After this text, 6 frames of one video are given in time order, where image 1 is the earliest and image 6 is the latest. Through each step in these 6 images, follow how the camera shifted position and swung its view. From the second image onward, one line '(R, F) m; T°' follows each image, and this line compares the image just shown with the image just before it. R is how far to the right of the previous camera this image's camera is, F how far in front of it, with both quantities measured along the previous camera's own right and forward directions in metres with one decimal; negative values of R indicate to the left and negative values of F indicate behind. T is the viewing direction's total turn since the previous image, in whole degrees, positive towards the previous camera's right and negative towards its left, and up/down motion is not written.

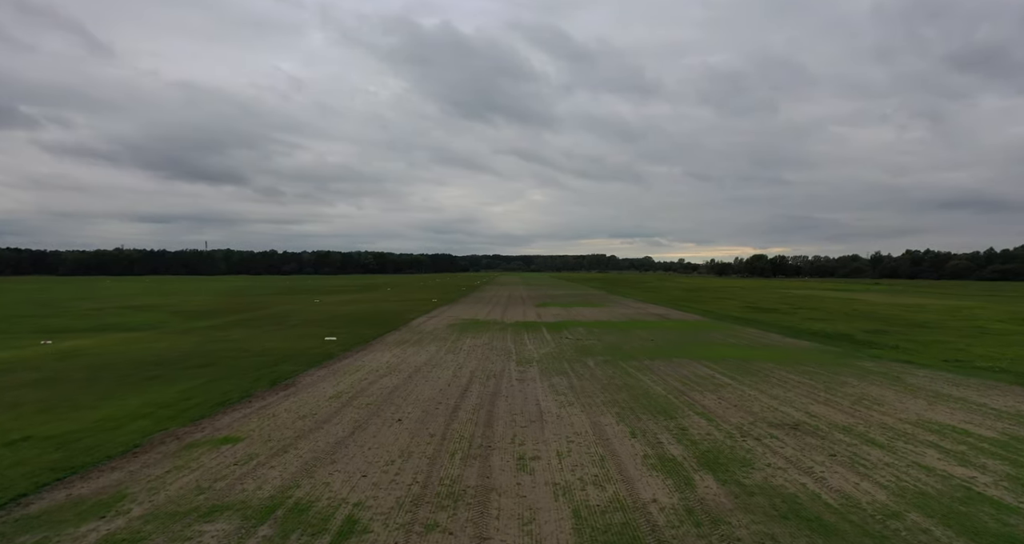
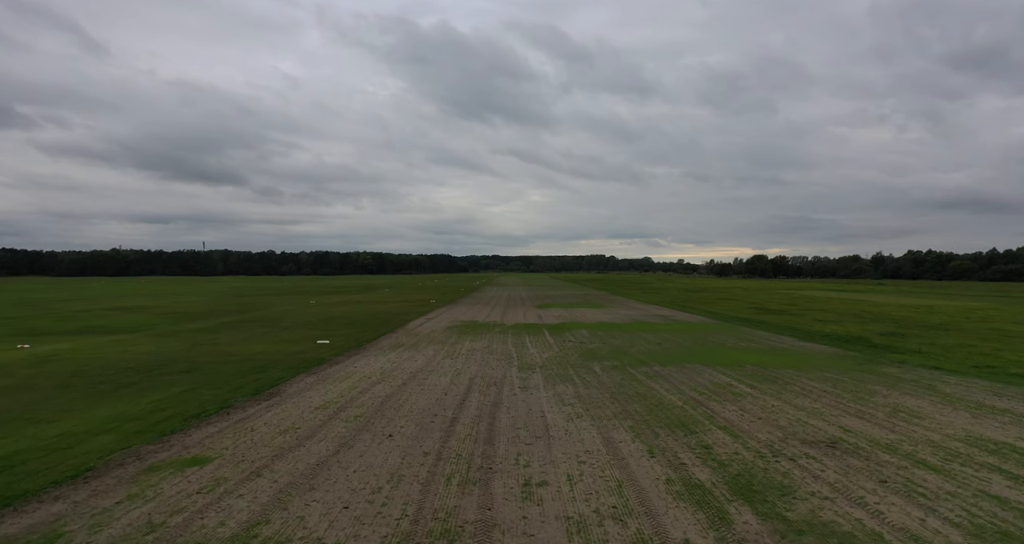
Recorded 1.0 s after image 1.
(-0.1, +0.8) m; 0°
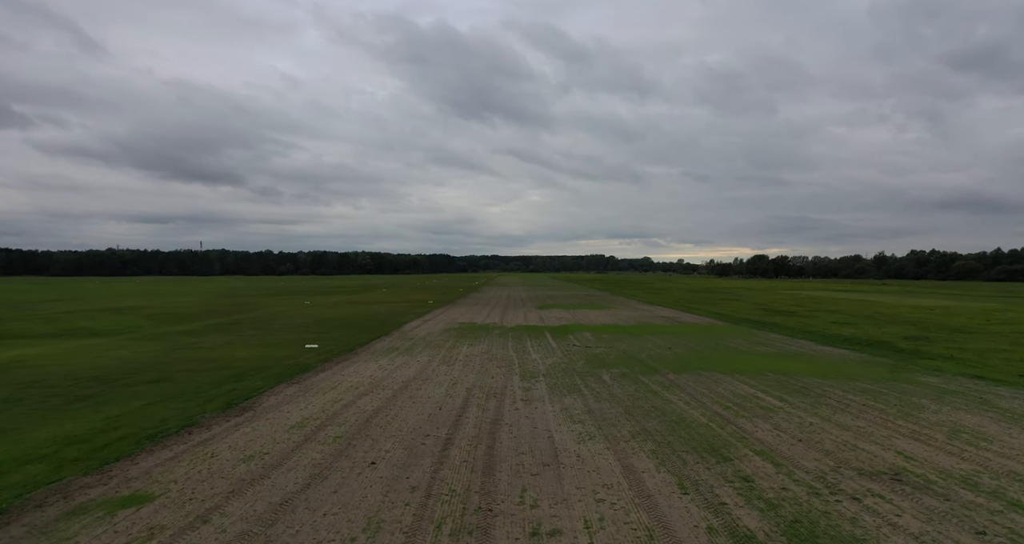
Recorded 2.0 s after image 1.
(0.0, +1.1) m; 0°
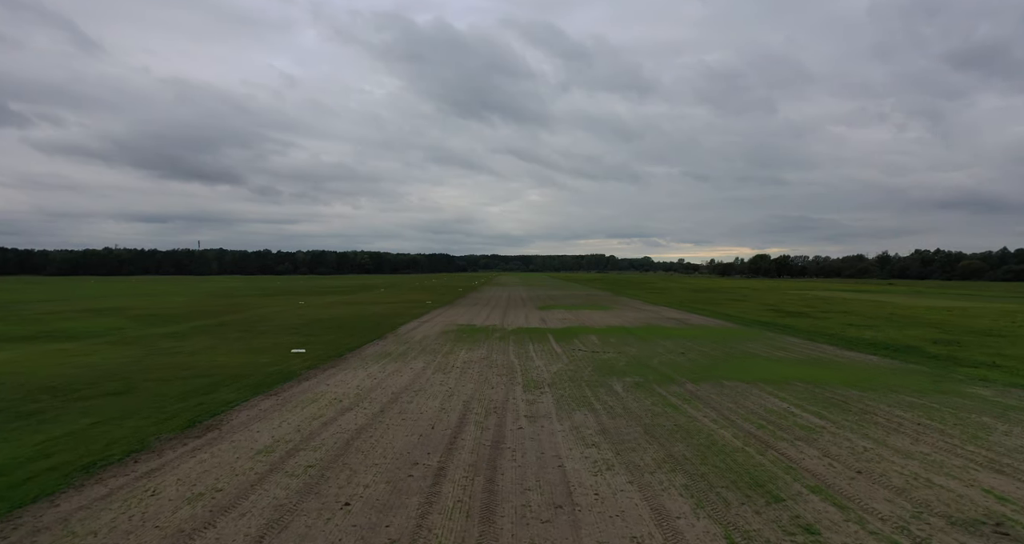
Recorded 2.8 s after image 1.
(0.0, +1.1) m; 0°
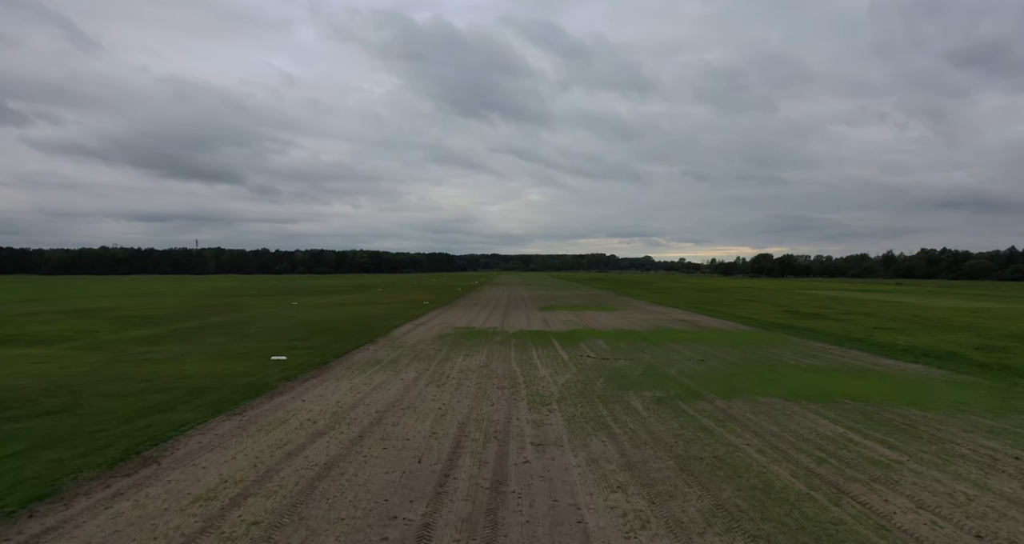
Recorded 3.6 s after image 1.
(-0.1, +1.4) m; 0°
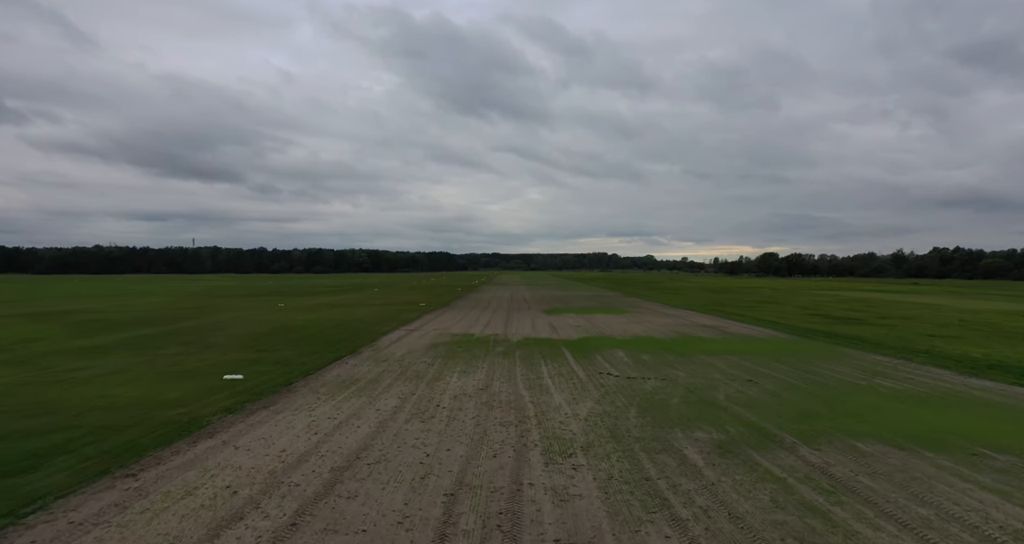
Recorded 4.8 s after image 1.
(-0.1, +2.6) m; 0°
